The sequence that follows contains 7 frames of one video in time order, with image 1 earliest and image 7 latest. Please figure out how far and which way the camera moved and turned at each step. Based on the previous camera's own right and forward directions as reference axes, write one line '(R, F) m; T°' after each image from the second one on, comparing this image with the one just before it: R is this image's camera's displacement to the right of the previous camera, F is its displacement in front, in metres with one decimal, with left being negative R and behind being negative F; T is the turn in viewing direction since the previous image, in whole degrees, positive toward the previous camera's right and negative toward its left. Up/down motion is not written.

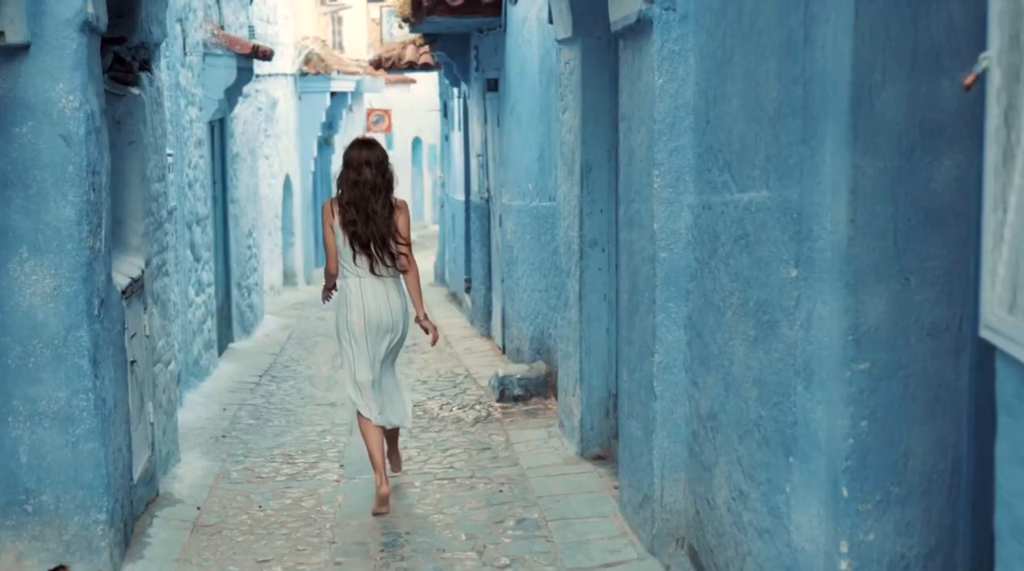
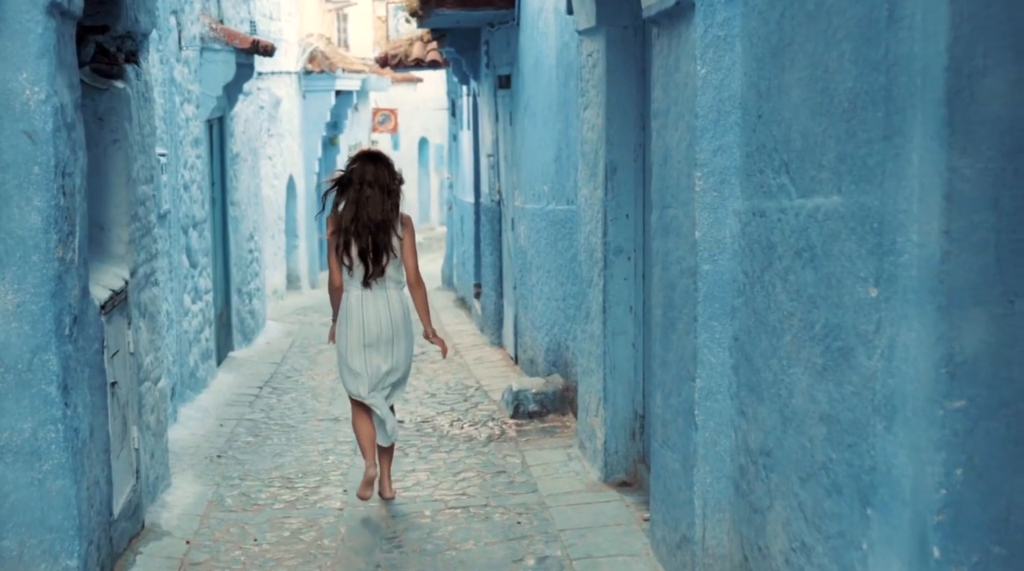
(-0.1, +0.6) m; 0°
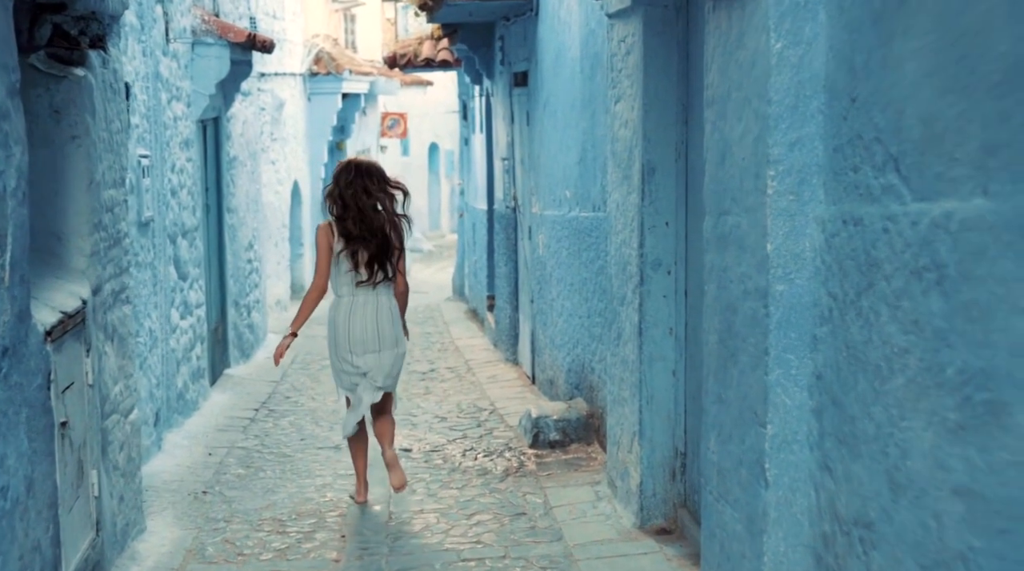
(-0.1, +0.8) m; 0°
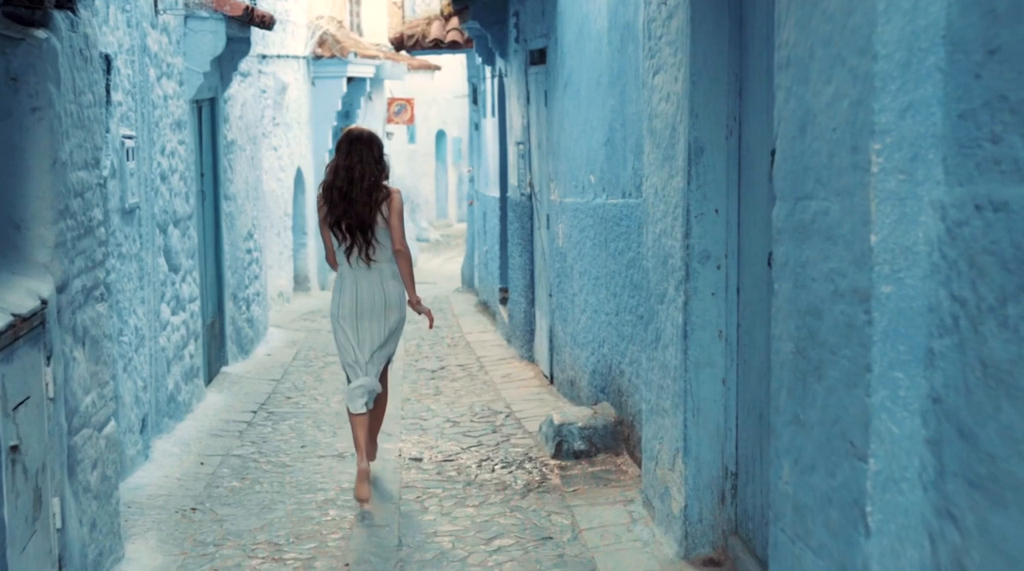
(-0.1, +0.7) m; 0°
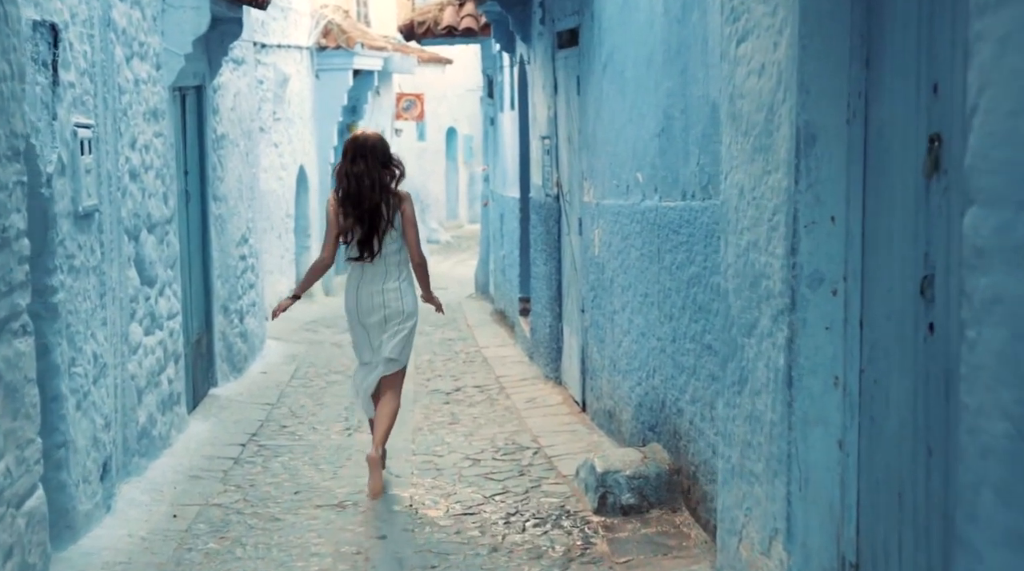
(-0.1, +1.2) m; 0°
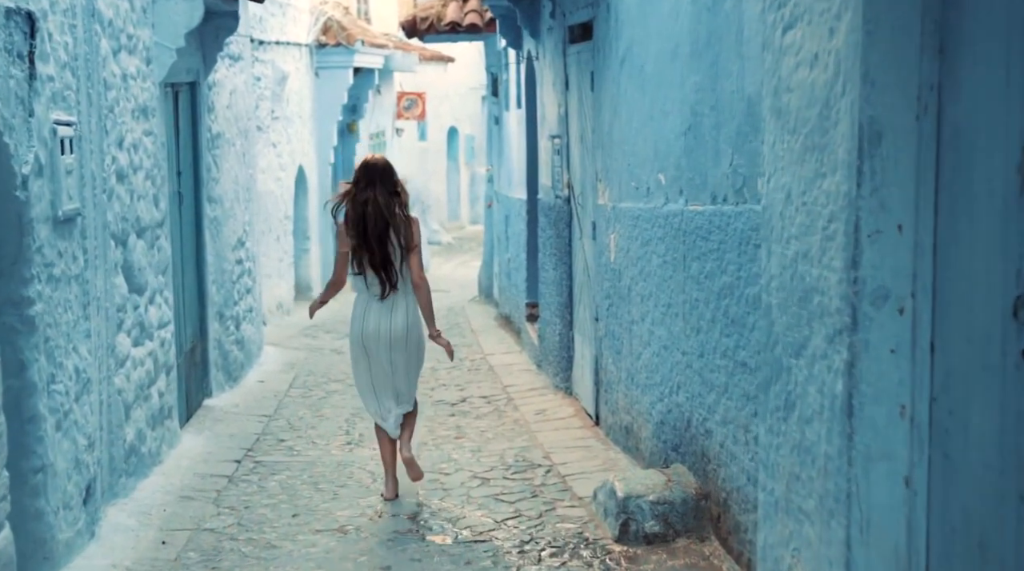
(-0.1, +0.4) m; 0°
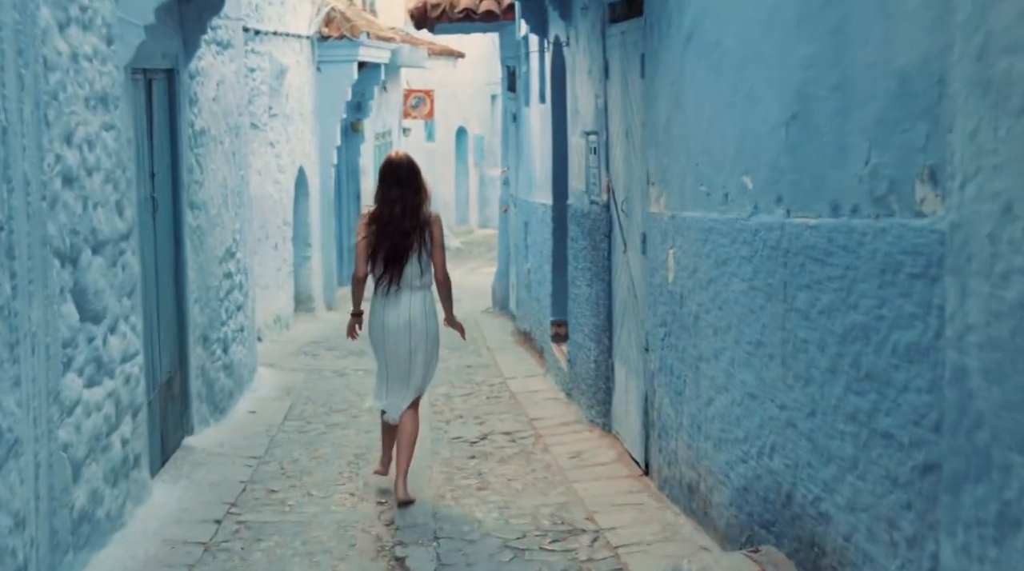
(-0.1, +1.3) m; 0°
